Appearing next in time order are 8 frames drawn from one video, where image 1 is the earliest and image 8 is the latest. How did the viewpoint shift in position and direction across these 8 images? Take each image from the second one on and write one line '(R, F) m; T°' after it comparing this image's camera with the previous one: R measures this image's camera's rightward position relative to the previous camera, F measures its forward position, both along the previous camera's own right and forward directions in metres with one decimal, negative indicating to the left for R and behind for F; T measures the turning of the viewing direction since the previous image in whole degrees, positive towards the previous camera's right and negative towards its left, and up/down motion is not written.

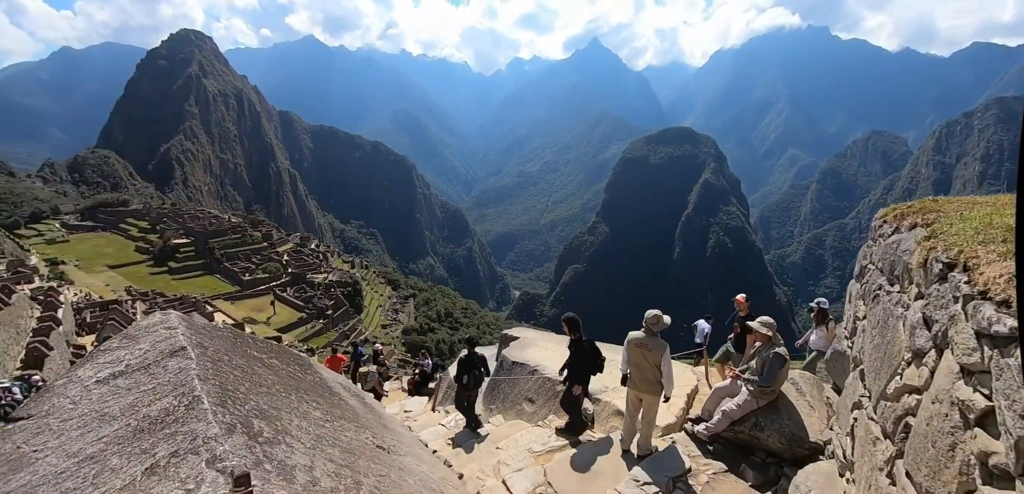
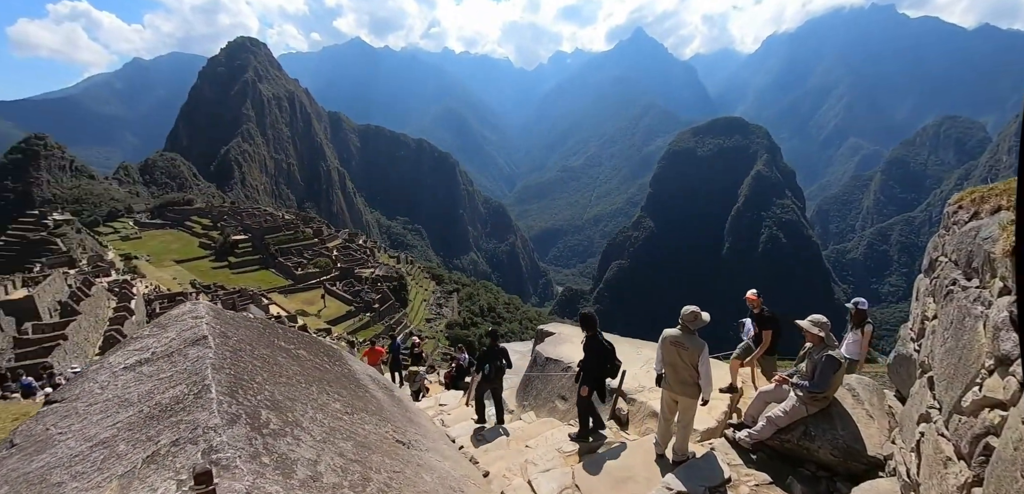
(+0.1, +0.2) m; -5°
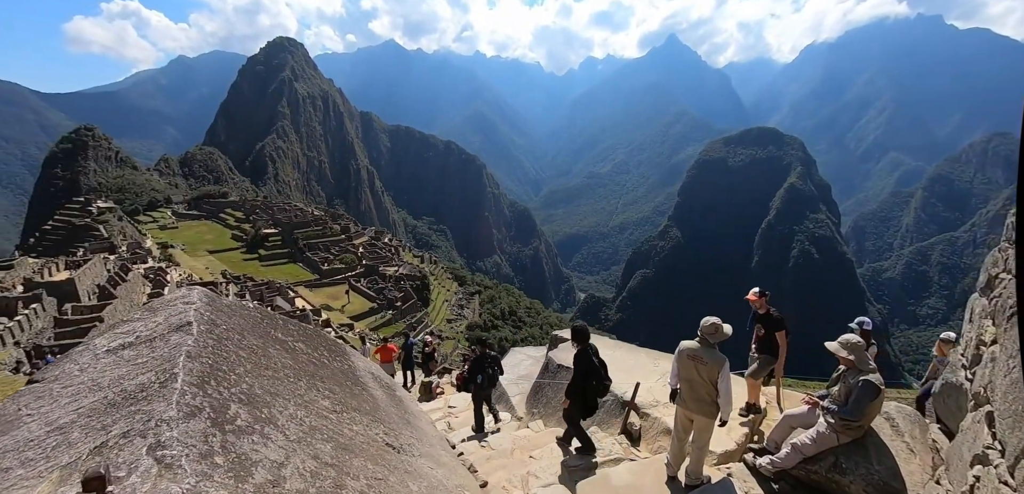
(+0.1, +0.2) m; -3°
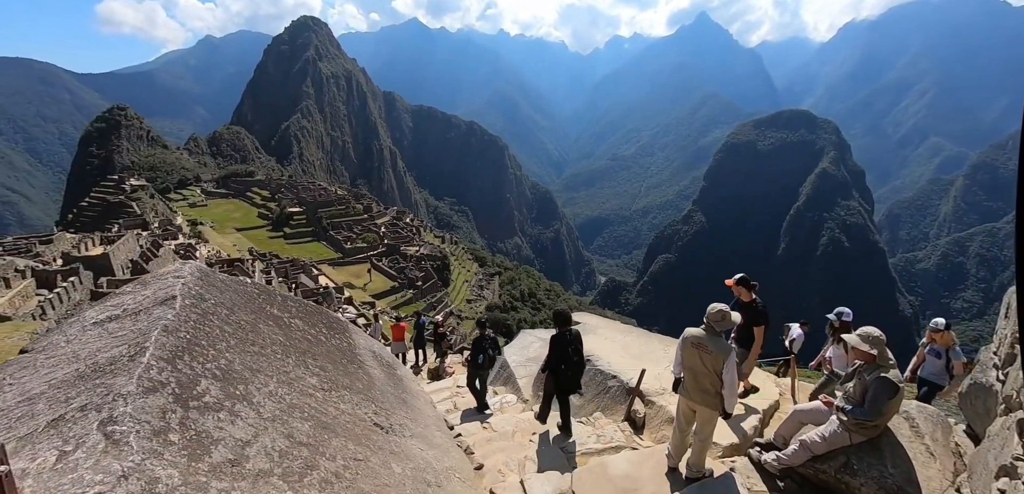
(+0.2, +0.2) m; -2°
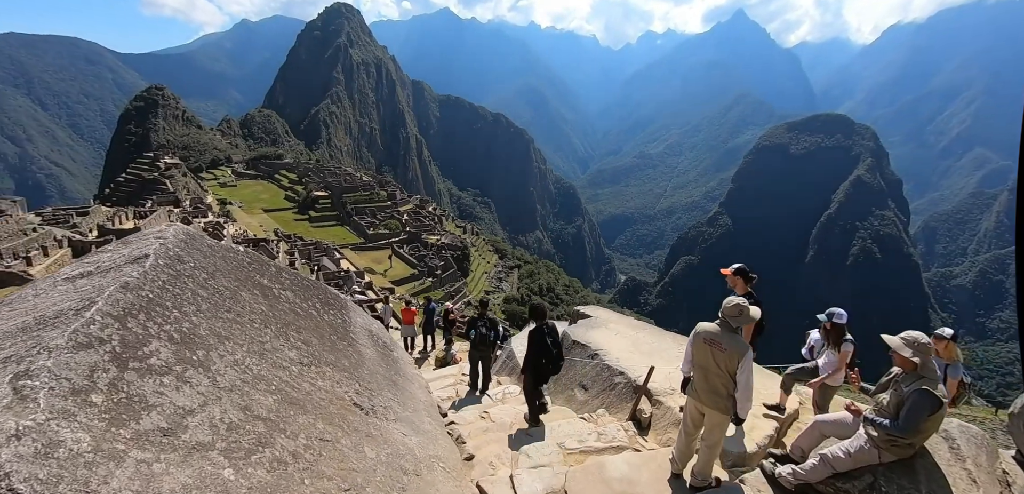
(+0.1, +0.3) m; -2°
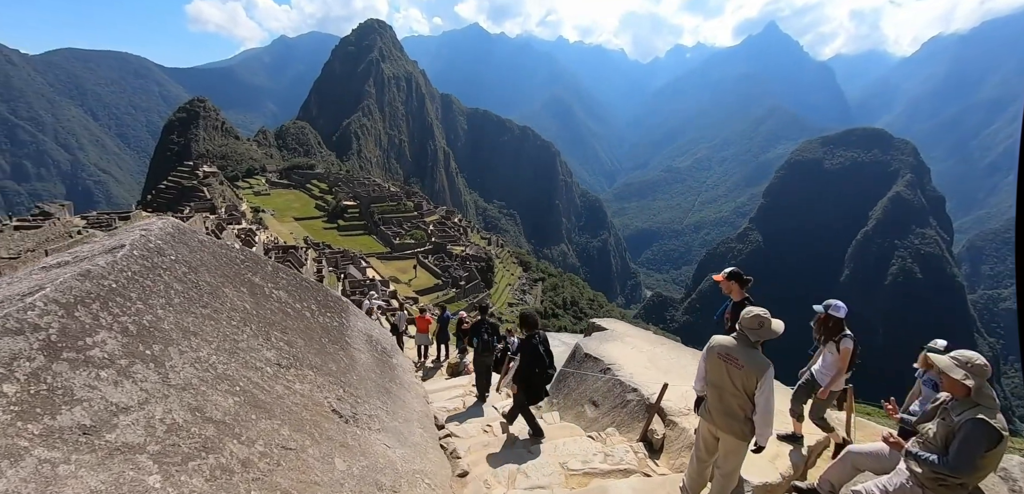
(+0.2, +0.2) m; -3°
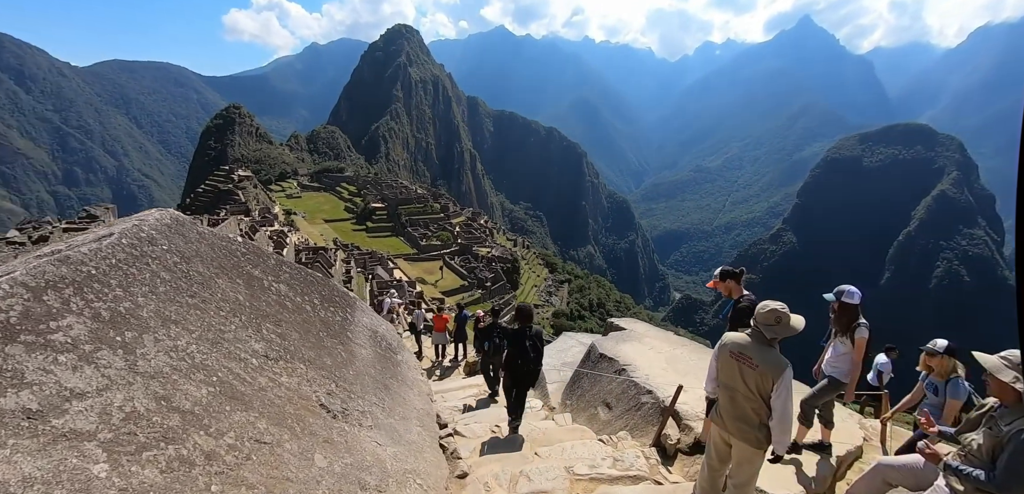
(+0.2, +0.2) m; -3°
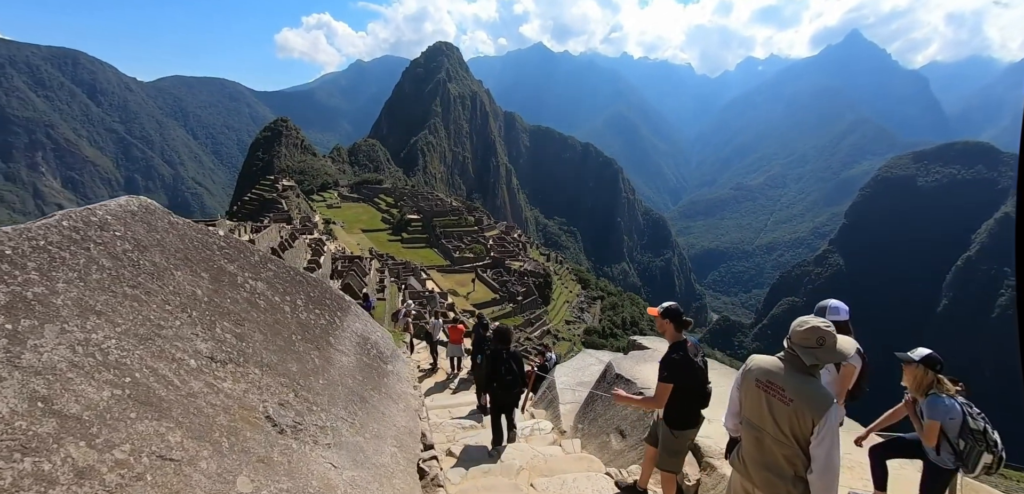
(+0.3, +0.4) m; -4°
